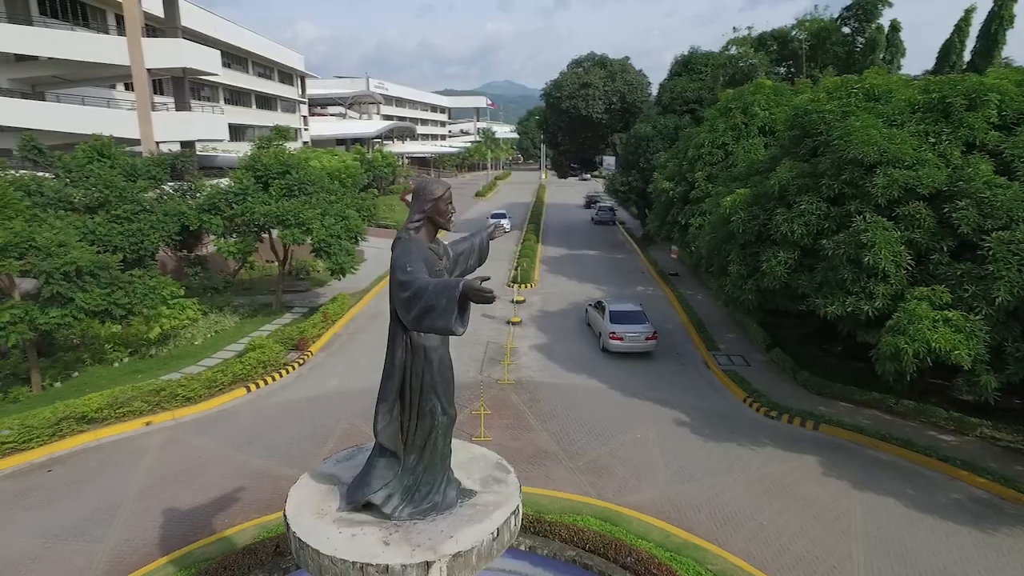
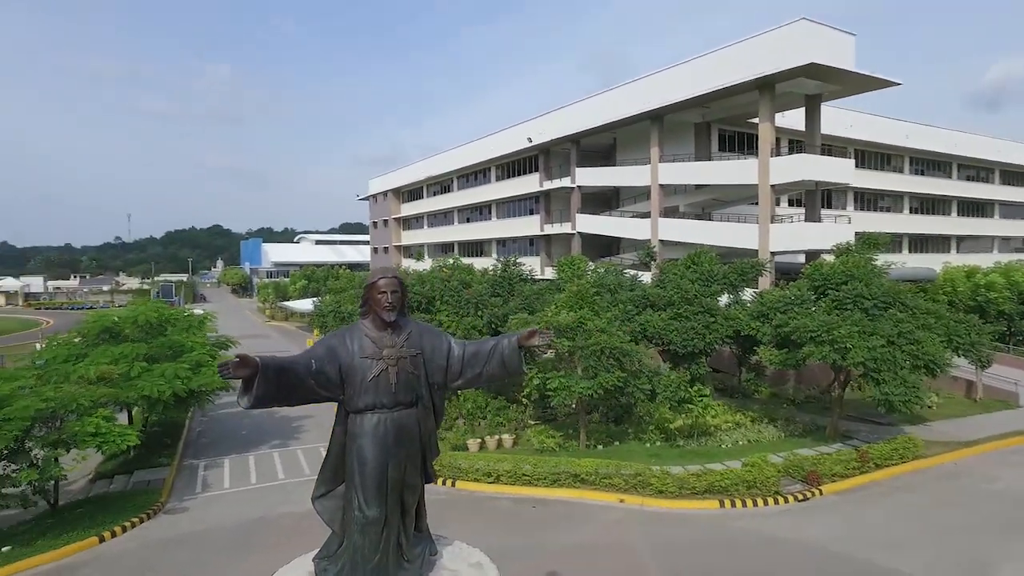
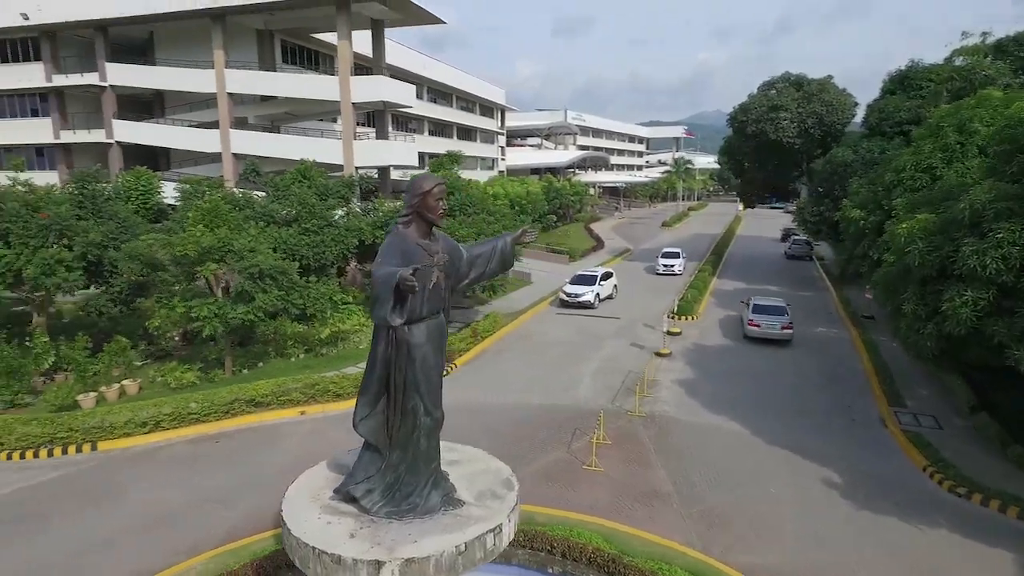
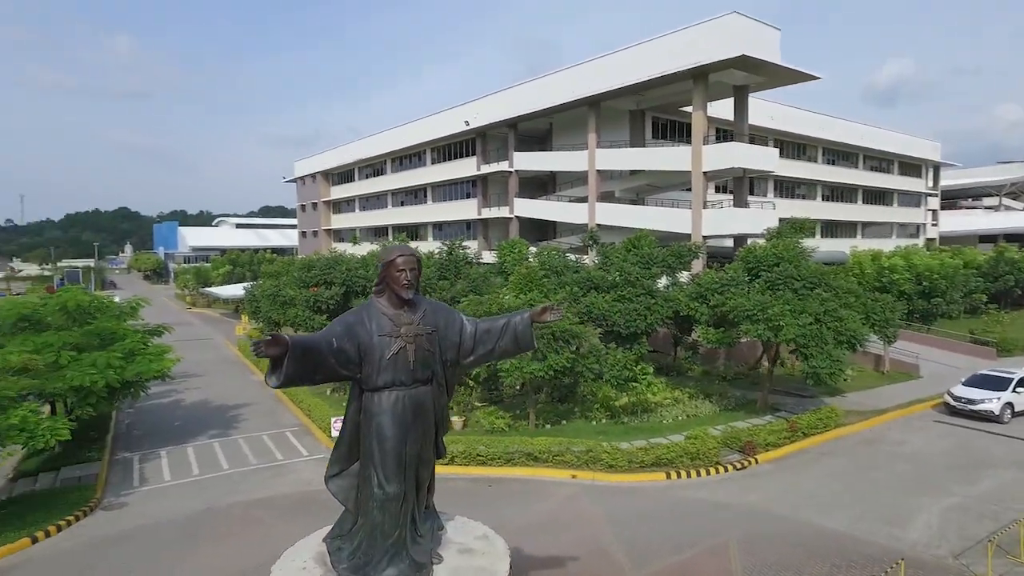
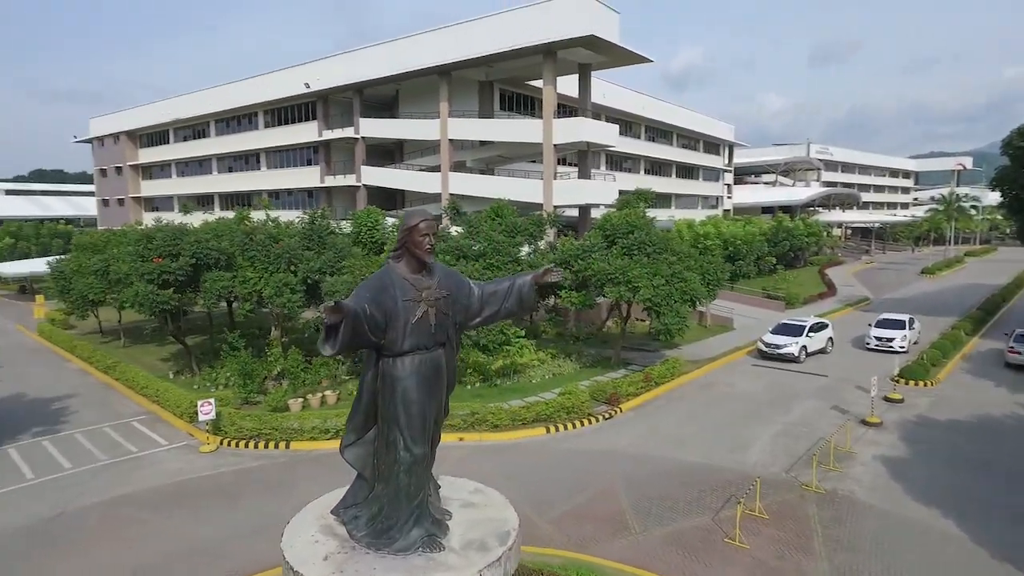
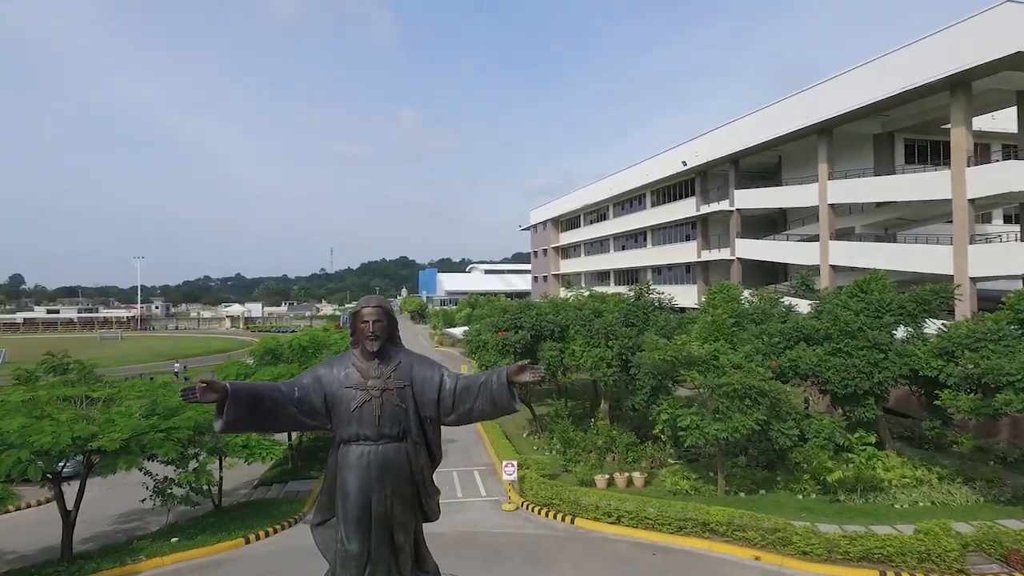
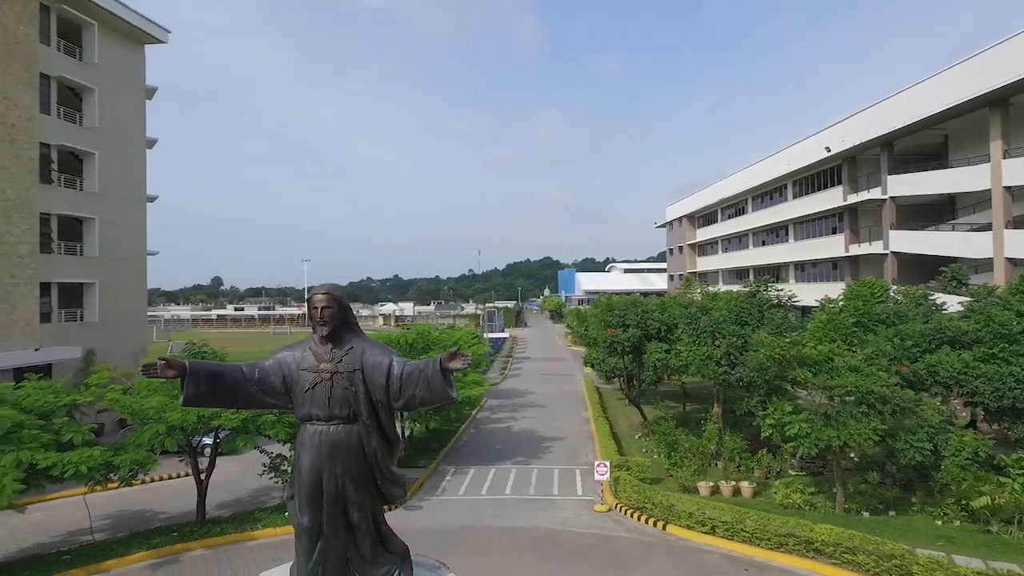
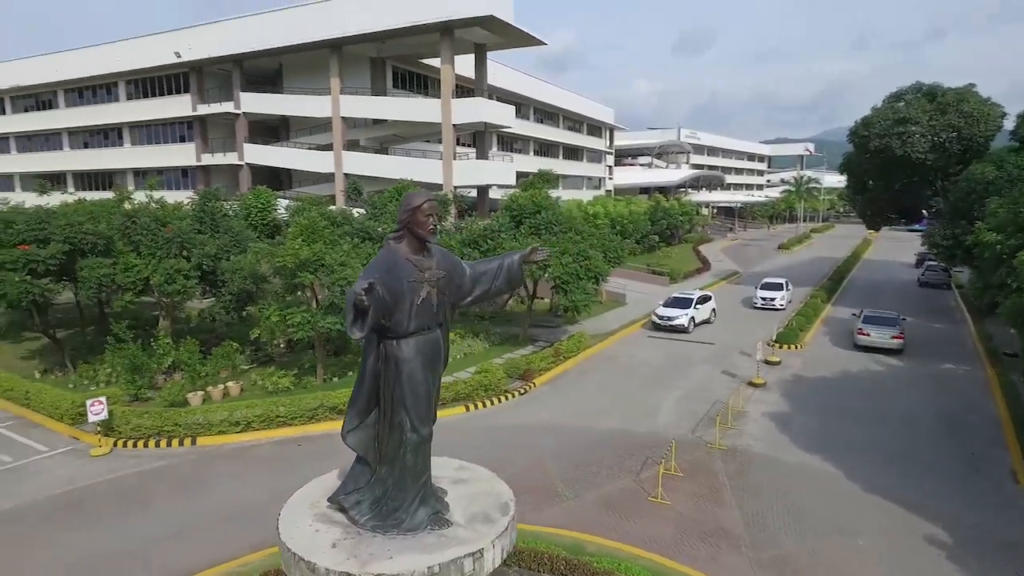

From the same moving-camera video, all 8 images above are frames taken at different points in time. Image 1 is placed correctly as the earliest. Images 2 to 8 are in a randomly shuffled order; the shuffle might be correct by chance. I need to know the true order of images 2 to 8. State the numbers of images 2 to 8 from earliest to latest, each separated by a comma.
3, 8, 5, 4, 2, 6, 7
